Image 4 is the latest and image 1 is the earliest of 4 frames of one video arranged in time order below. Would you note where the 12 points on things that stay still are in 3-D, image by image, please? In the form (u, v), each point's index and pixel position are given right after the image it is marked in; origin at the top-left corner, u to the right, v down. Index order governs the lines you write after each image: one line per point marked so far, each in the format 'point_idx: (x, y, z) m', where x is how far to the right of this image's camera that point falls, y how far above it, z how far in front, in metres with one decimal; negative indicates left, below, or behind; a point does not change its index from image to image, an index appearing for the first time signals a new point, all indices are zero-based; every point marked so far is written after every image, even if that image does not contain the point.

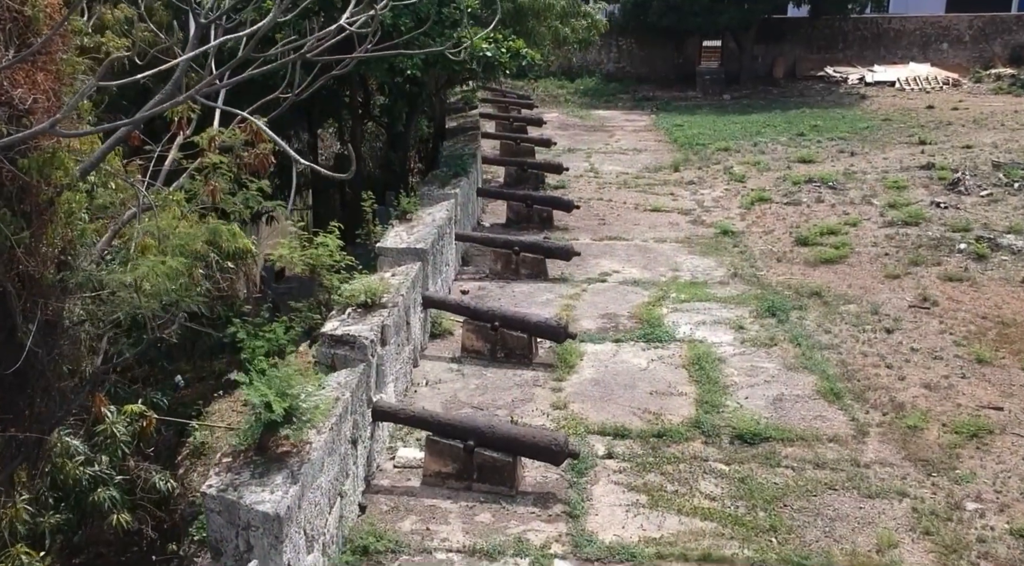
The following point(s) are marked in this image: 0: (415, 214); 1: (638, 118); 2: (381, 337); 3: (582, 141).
0: (-0.8, +0.5, +8.2) m
1: (+2.2, +2.9, +18.0) m
2: (-0.7, -0.3, +5.8) m
3: (+1.1, +2.1, +15.7) m
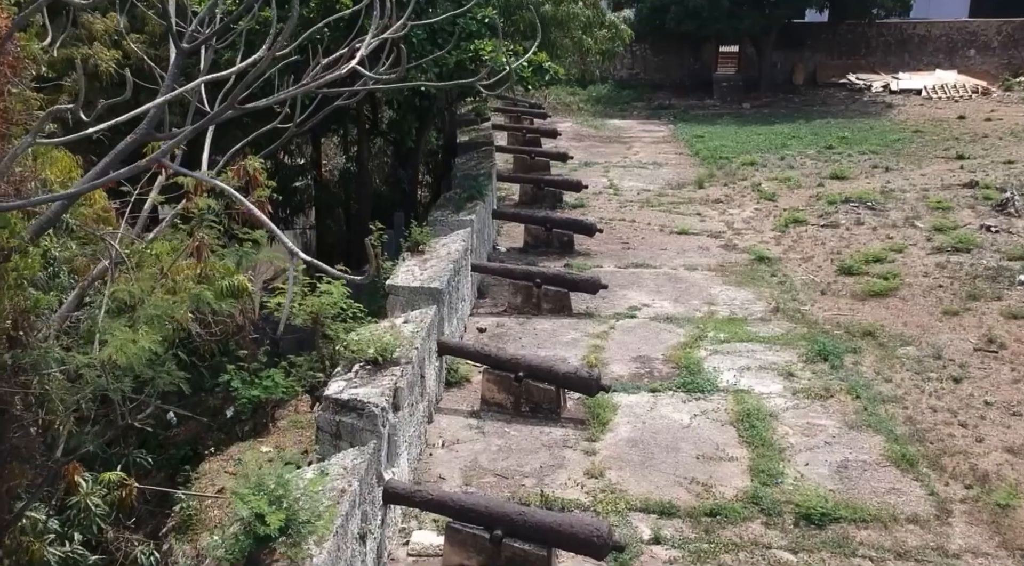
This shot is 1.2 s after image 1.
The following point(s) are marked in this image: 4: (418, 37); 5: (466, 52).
0: (-0.6, +0.3, +7.4) m
1: (+2.4, +2.6, +17.3) m
2: (-0.6, -0.6, +5.0) m
3: (+1.3, +1.9, +14.9) m
4: (-0.7, +2.0, +8.2) m
5: (-0.4, +1.9, +8.5) m
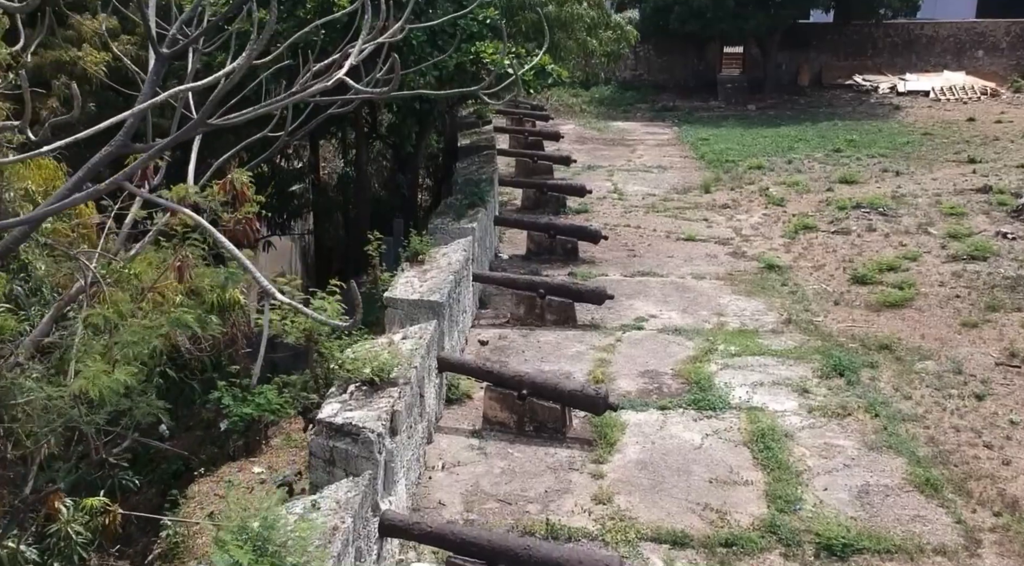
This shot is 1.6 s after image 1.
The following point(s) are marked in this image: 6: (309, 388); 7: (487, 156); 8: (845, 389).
0: (-0.6, +0.2, +7.2) m
1: (+2.4, +2.5, +17.0) m
2: (-0.6, -0.7, +4.7) m
3: (+1.3, +1.8, +14.7) m
4: (-0.7, +1.9, +8.0) m
5: (-0.4, +1.8, +8.2) m
6: (-1.2, -0.6, +6.2) m
7: (-0.3, +1.4, +11.1) m
8: (+2.1, -0.7, +6.6) m
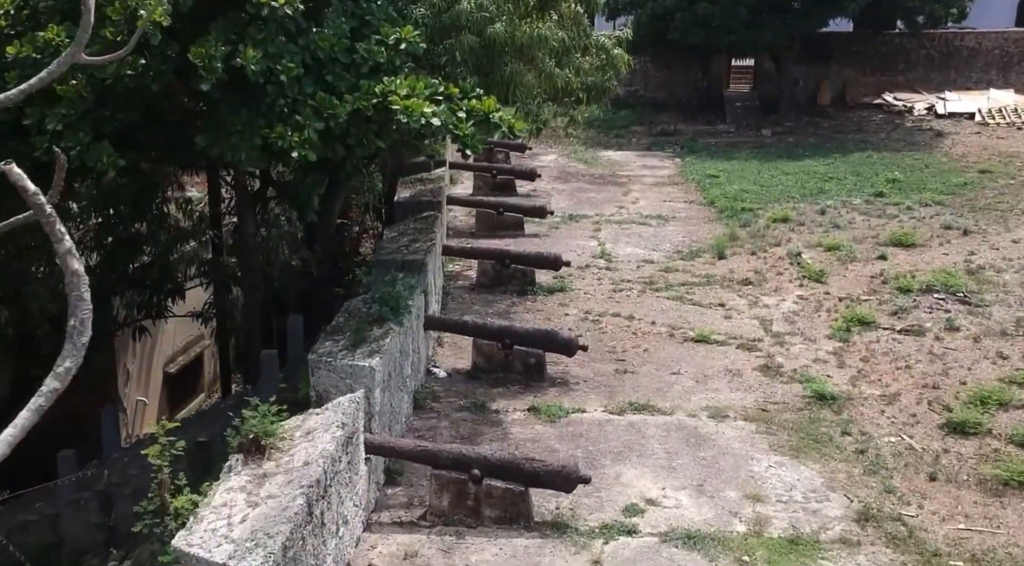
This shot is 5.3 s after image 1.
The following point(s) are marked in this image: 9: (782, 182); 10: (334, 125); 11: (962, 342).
0: (-1.0, -0.6, +4.3) m
1: (+2.0, +1.6, +14.2) m
2: (-0.9, -1.5, +1.9) m
3: (+0.9, +0.9, +11.8) m
4: (-1.1, +1.0, +5.1) m
5: (-0.7, +1.0, +5.4) m
6: (-1.6, -1.5, +3.3) m
7: (-0.7, +0.5, +8.2) m
8: (+1.7, -1.5, +3.7) m
9: (+3.2, +1.2, +12.4) m
10: (-0.9, +0.8, +5.4) m
11: (+3.1, -0.4, +7.2) m
